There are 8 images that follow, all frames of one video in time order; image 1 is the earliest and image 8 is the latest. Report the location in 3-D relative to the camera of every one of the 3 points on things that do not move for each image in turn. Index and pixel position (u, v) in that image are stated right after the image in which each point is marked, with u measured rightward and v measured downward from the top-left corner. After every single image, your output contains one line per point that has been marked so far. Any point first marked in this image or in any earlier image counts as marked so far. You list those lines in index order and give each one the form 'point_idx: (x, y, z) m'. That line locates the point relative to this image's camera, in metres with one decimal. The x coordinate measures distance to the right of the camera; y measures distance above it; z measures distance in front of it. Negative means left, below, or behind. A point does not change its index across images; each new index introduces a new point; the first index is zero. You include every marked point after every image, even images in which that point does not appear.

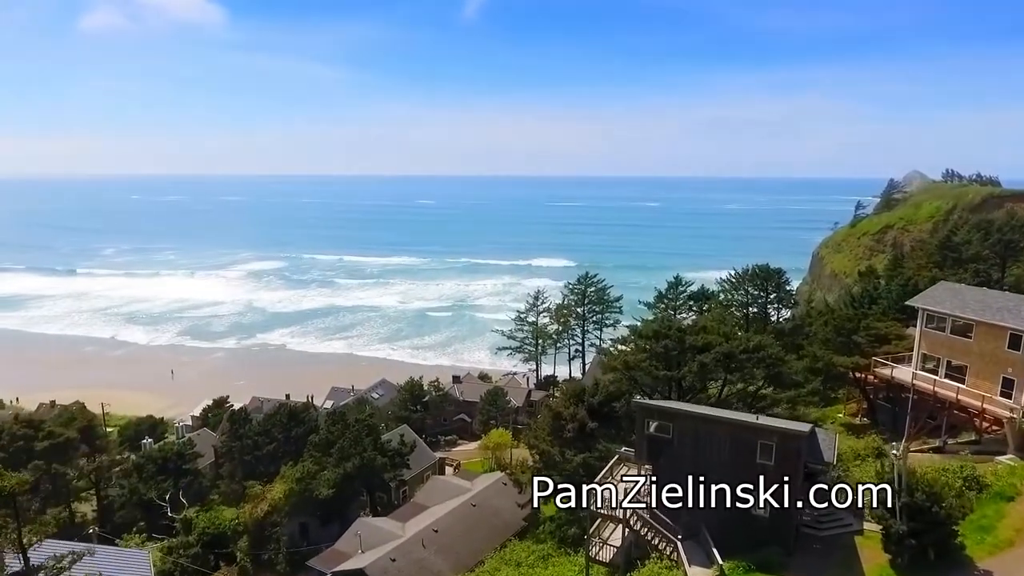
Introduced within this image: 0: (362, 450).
0: (-4.7, -5.1, +20.0) m
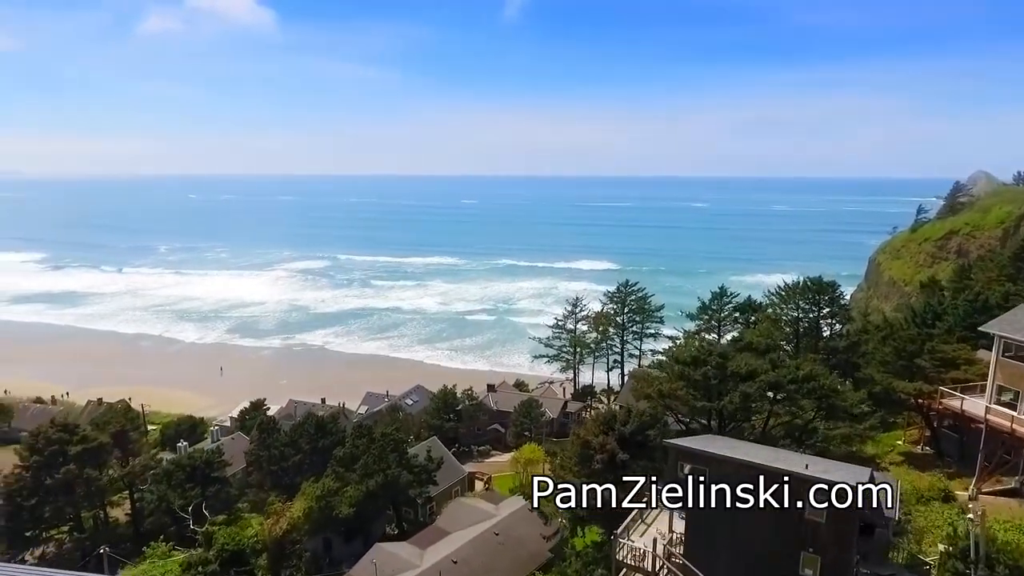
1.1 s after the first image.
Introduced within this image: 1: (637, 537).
0: (-3.8, -5.4, +19.3) m
1: (+2.6, -5.4, +13.5) m
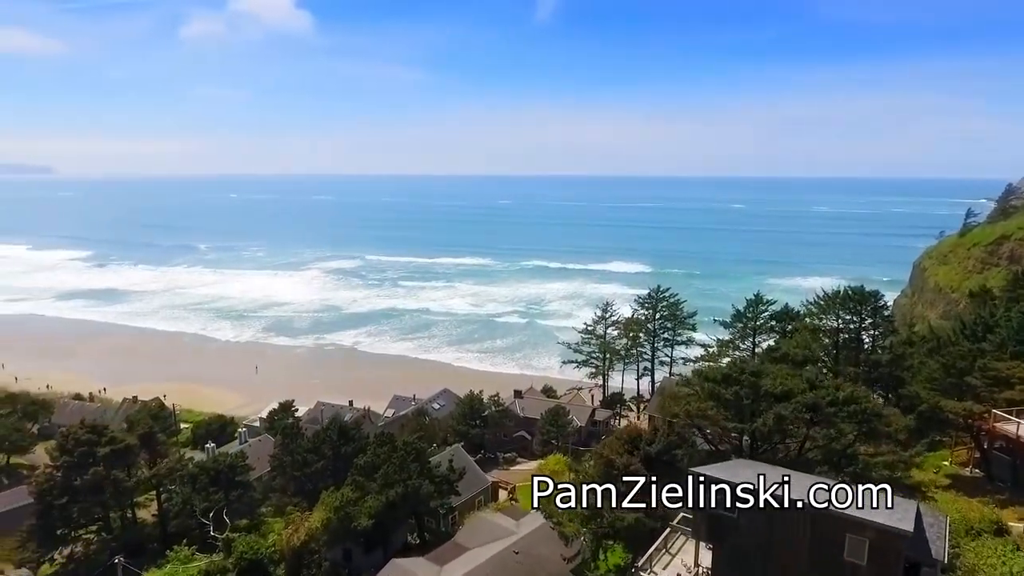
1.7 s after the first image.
0: (-3.1, -5.6, +19.0) m
1: (+3.0, -5.6, +12.8) m
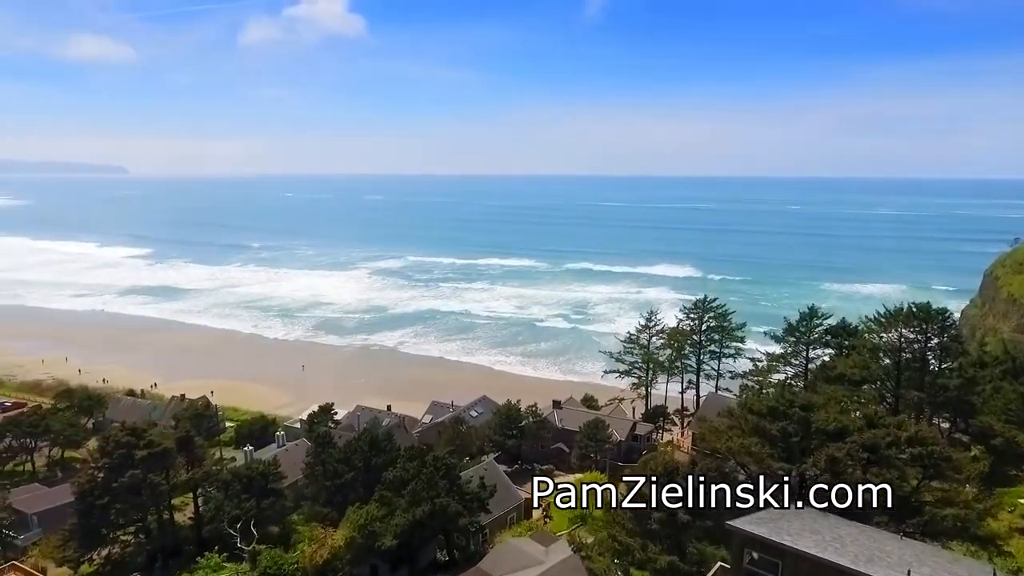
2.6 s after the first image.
0: (-2.2, -6.0, +18.4) m
1: (+3.4, -6.0, +11.8) m
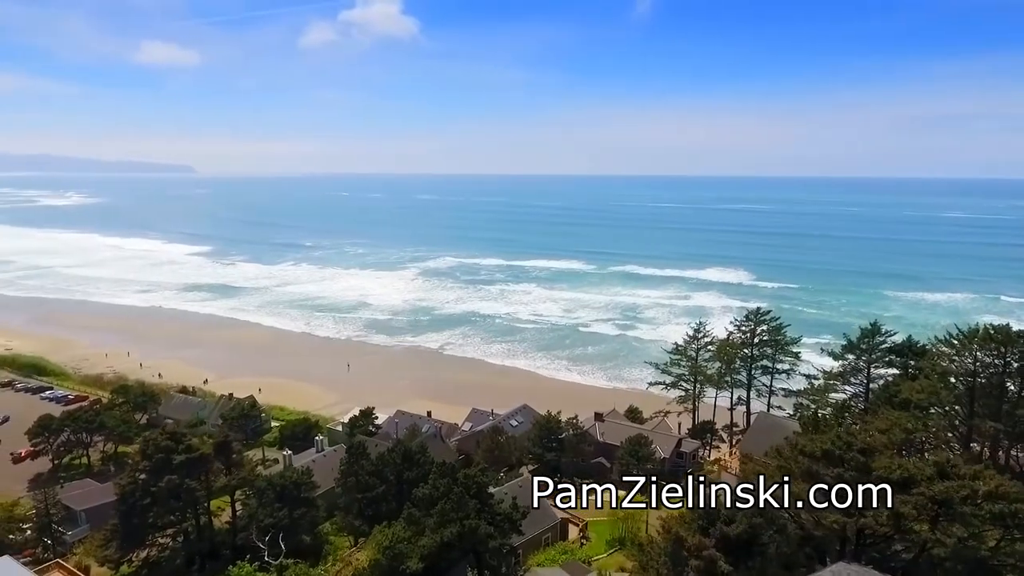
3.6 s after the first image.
0: (-1.3, -6.4, +17.8) m
1: (+3.8, -6.5, +10.7) m
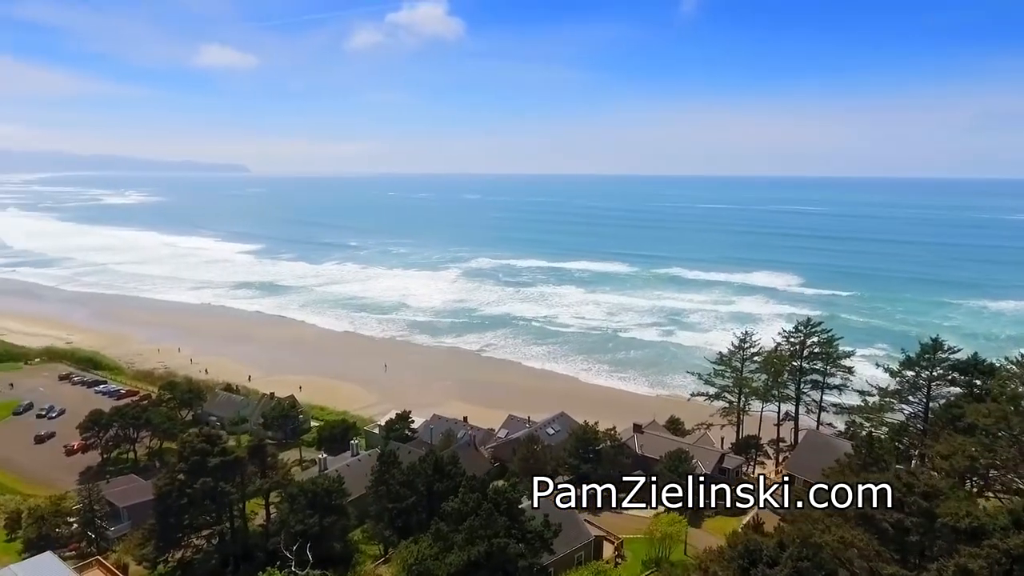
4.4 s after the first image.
0: (-0.5, -6.6, +17.2) m
1: (+4.1, -6.8, +9.8) m
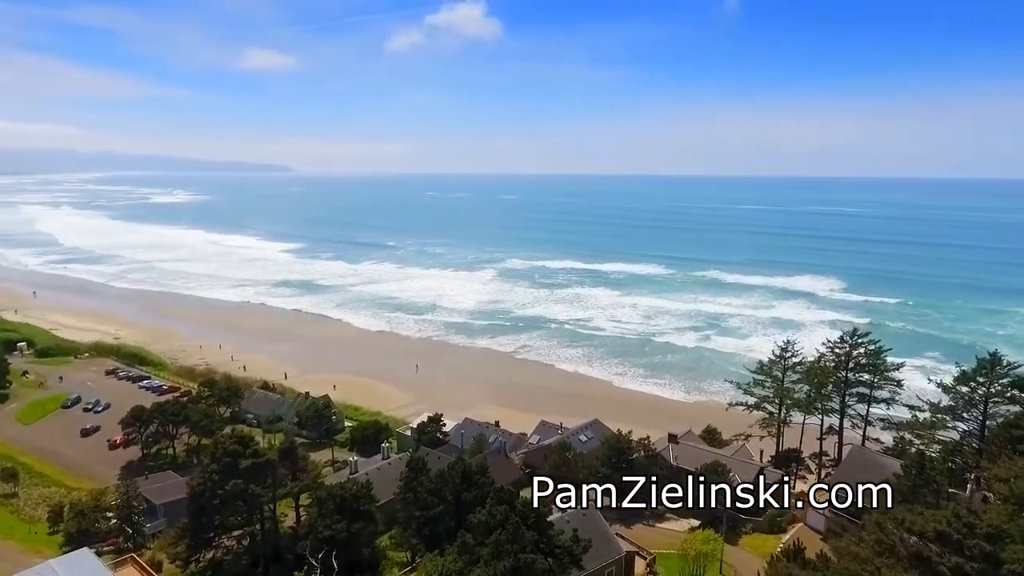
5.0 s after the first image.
0: (+0.2, -6.8, +16.7) m
1: (+4.4, -7.1, +9.1) m
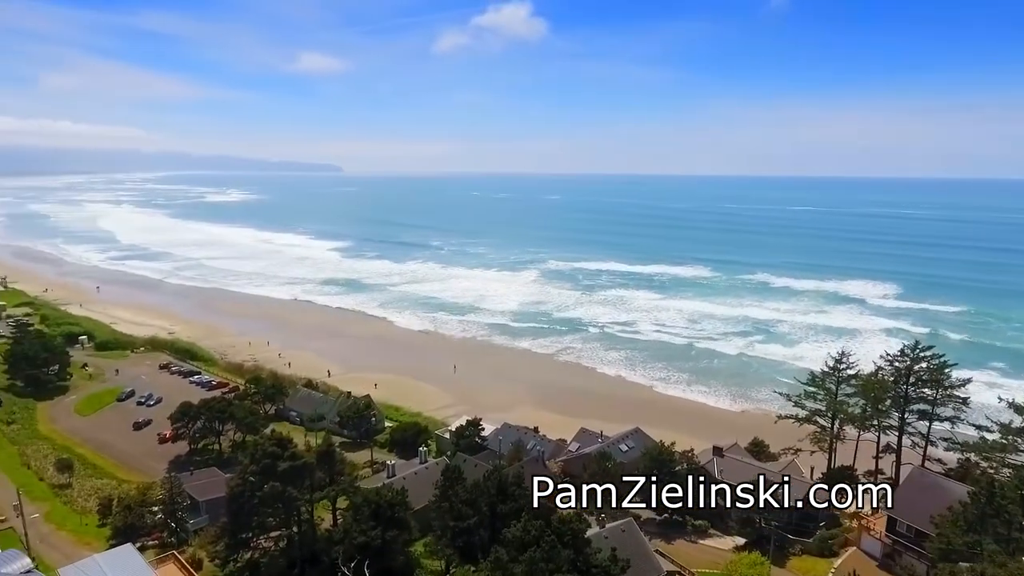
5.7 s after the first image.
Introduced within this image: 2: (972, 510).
0: (+1.1, -7.1, +16.2) m
1: (+4.8, -7.4, +8.3) m
2: (+13.9, -6.6, +19.3) m
